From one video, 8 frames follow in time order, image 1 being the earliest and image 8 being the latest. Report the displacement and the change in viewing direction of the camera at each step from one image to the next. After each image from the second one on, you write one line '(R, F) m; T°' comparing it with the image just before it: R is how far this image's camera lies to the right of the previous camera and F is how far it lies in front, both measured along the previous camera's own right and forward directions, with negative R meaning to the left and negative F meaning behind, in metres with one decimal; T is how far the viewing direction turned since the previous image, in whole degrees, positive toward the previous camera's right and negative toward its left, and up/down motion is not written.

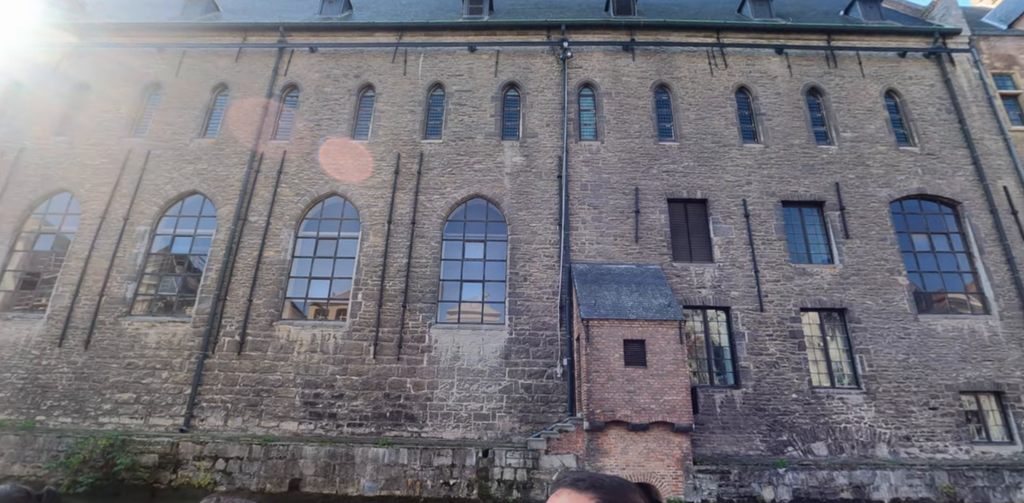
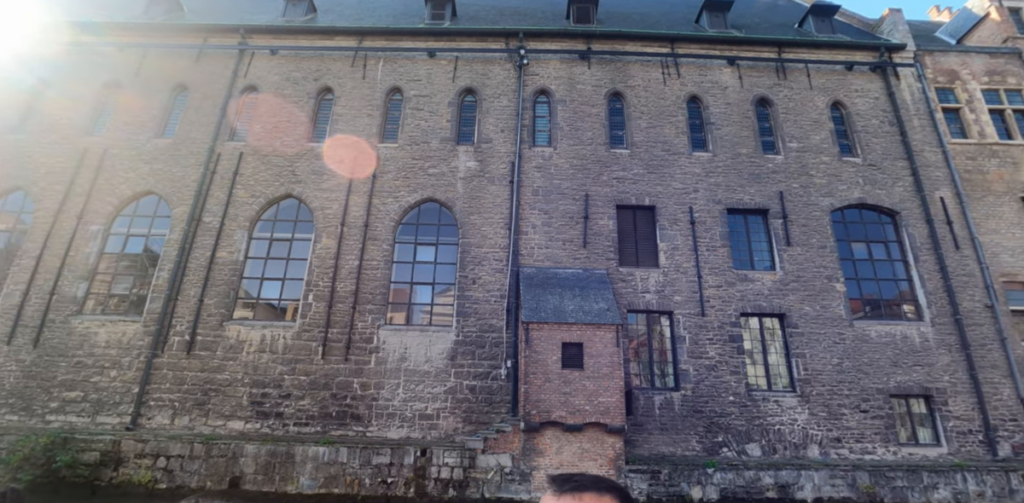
(+1.1, -0.3) m; +1°
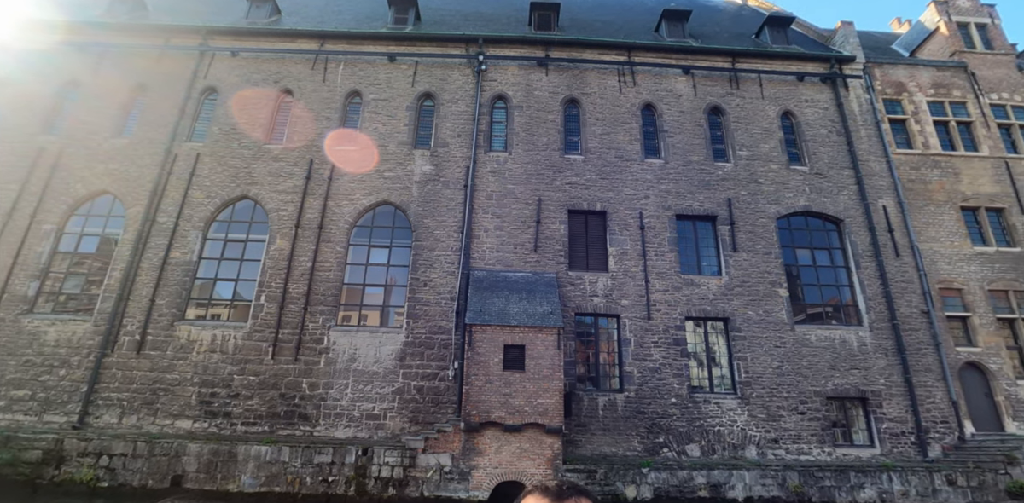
(+1.1, -0.2) m; +1°
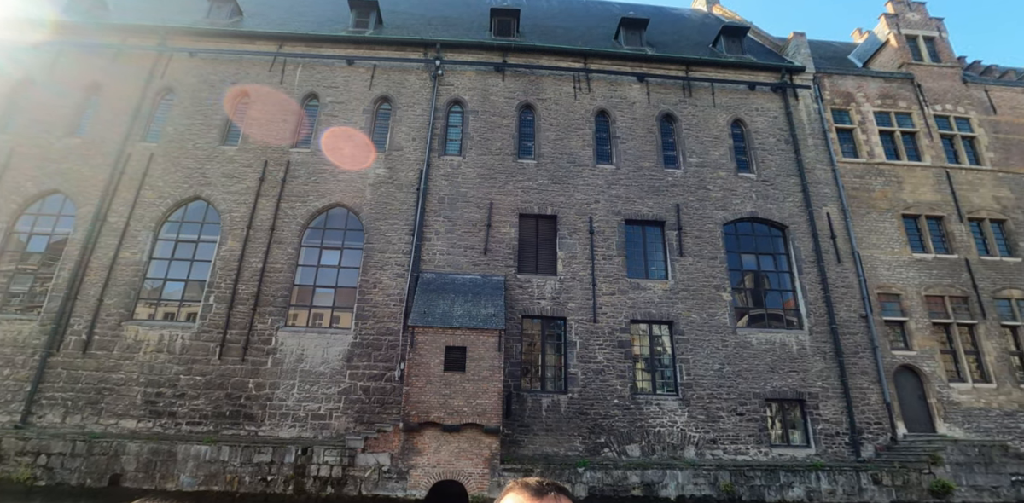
(+1.1, -0.2) m; +1°
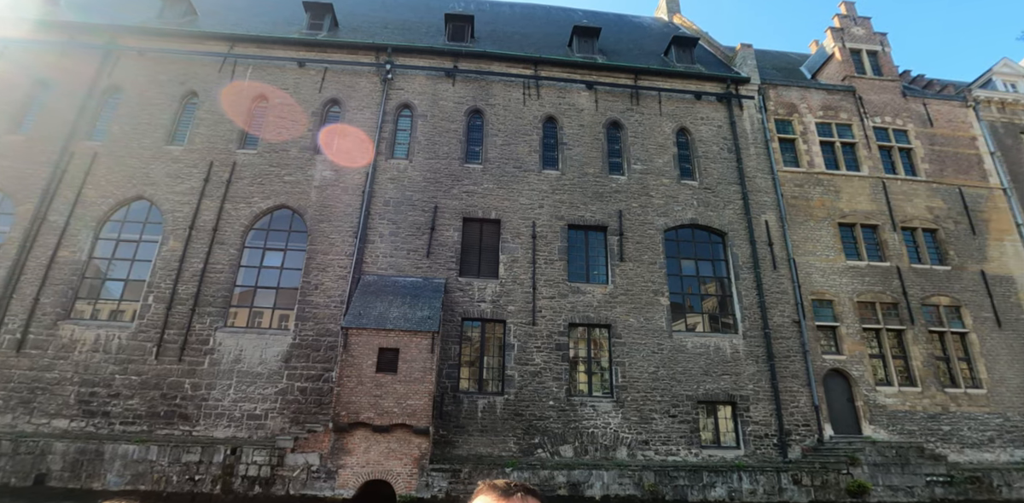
(+1.3, -0.2) m; +1°
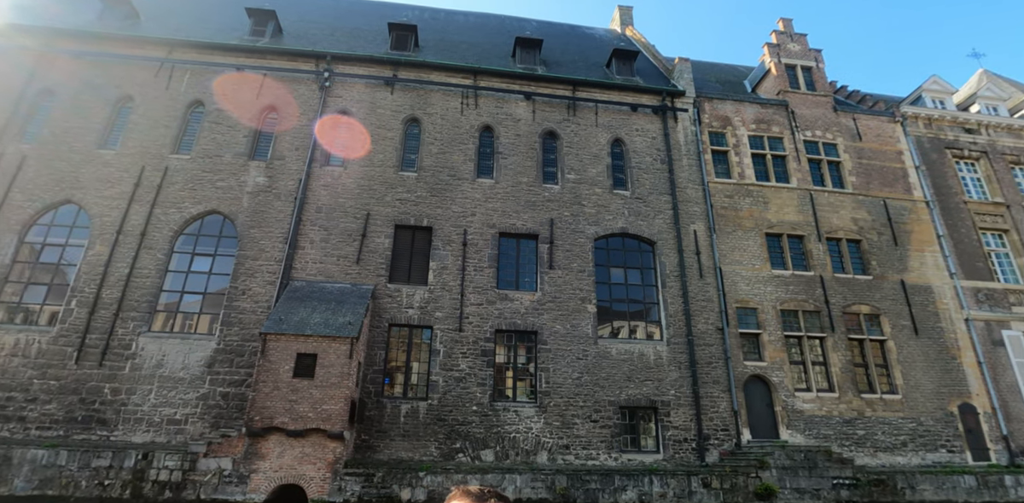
(+1.7, -0.3) m; +1°
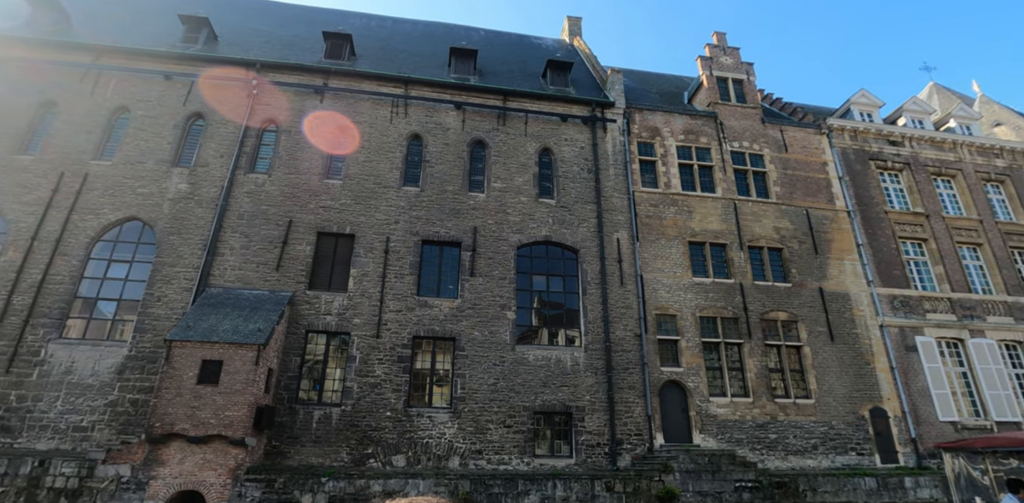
(+2.1, -0.3) m; +1°
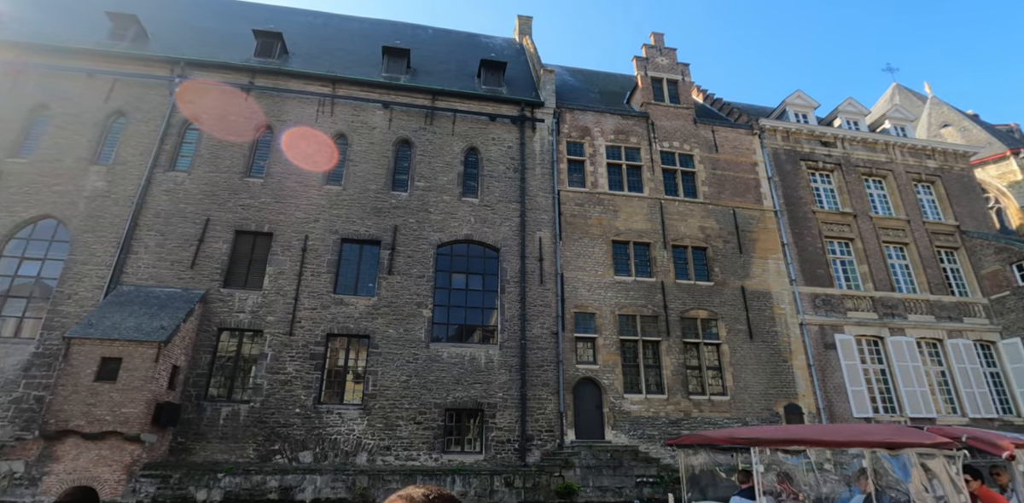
(+2.4, -0.2) m; 0°
